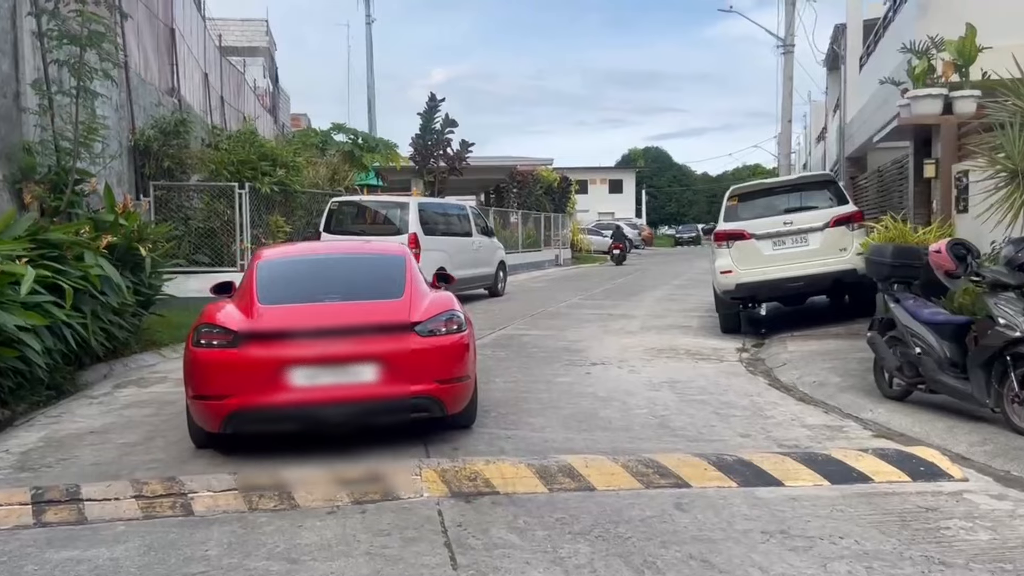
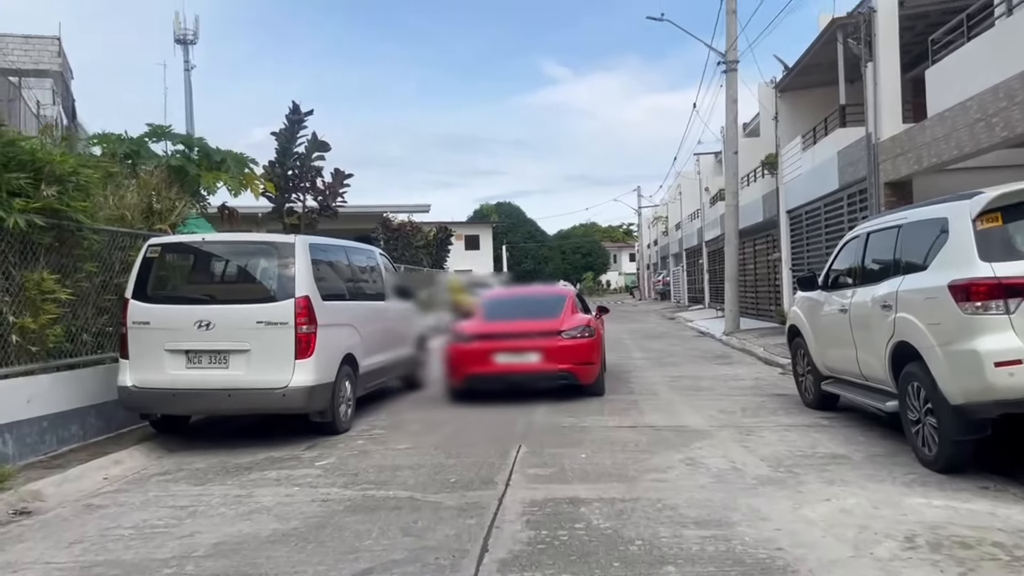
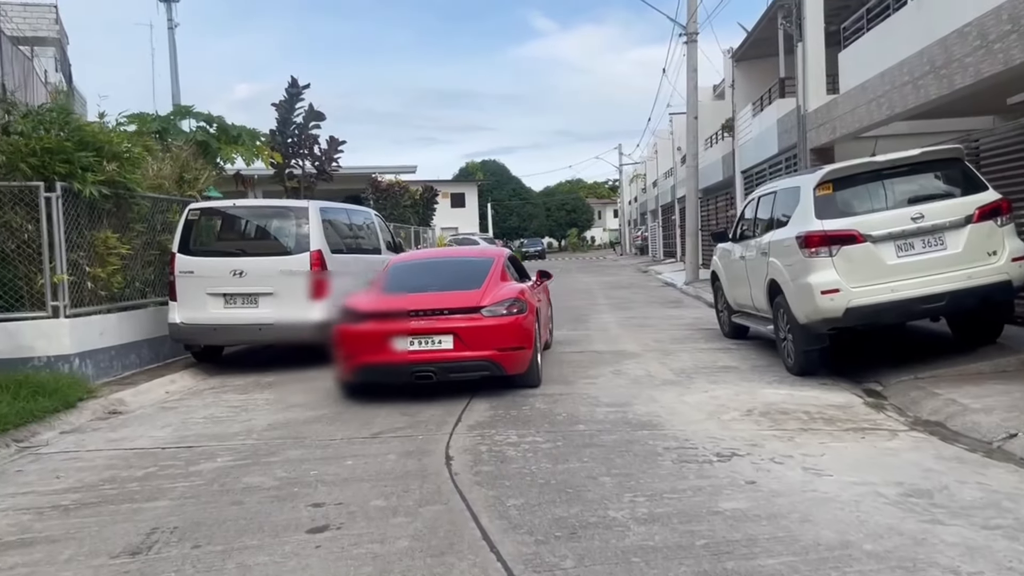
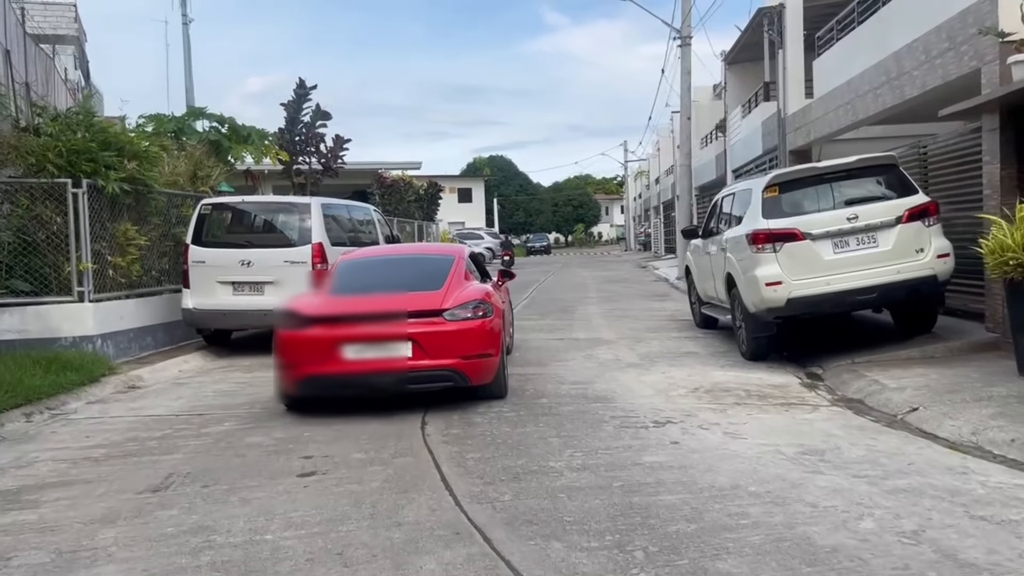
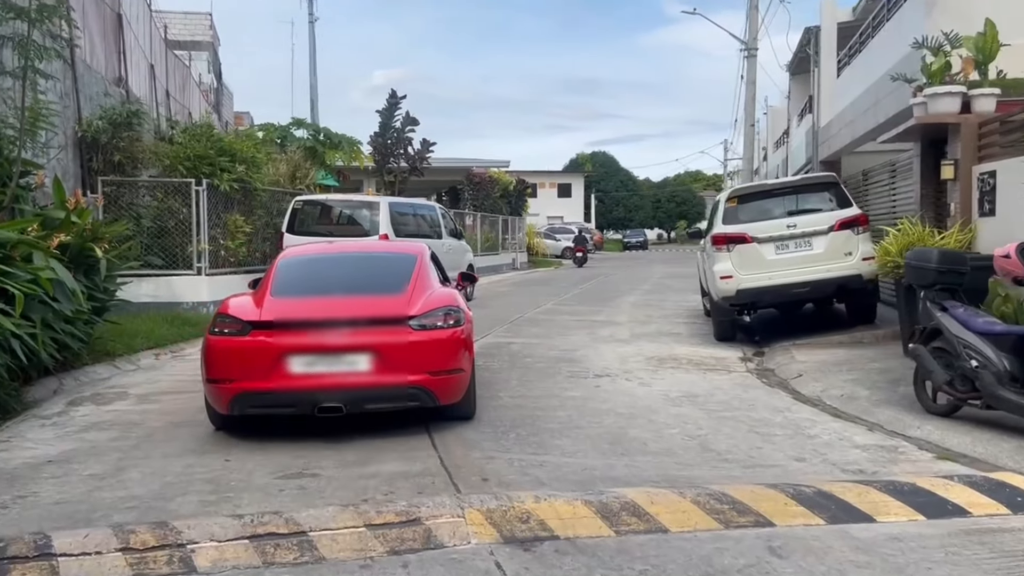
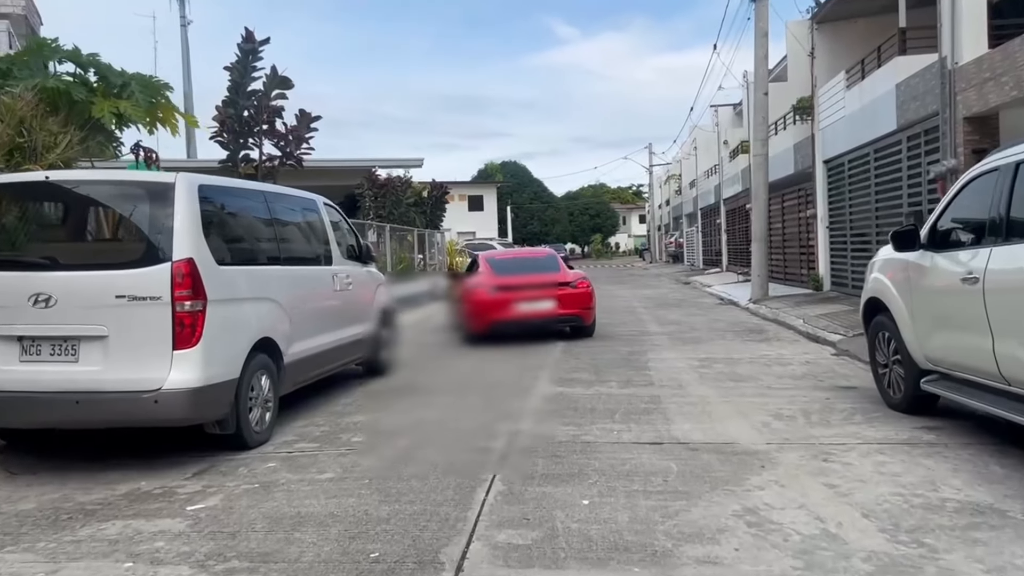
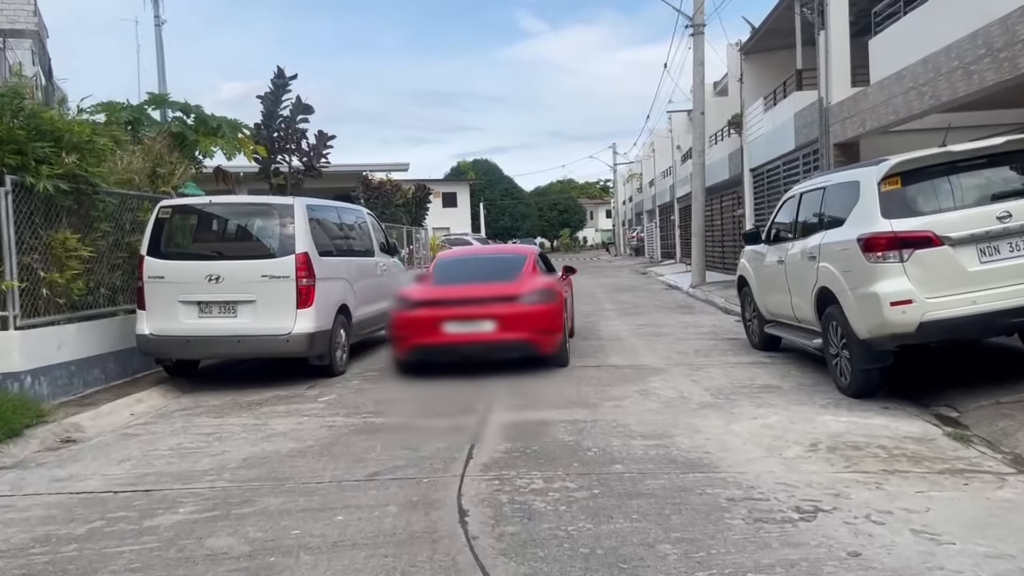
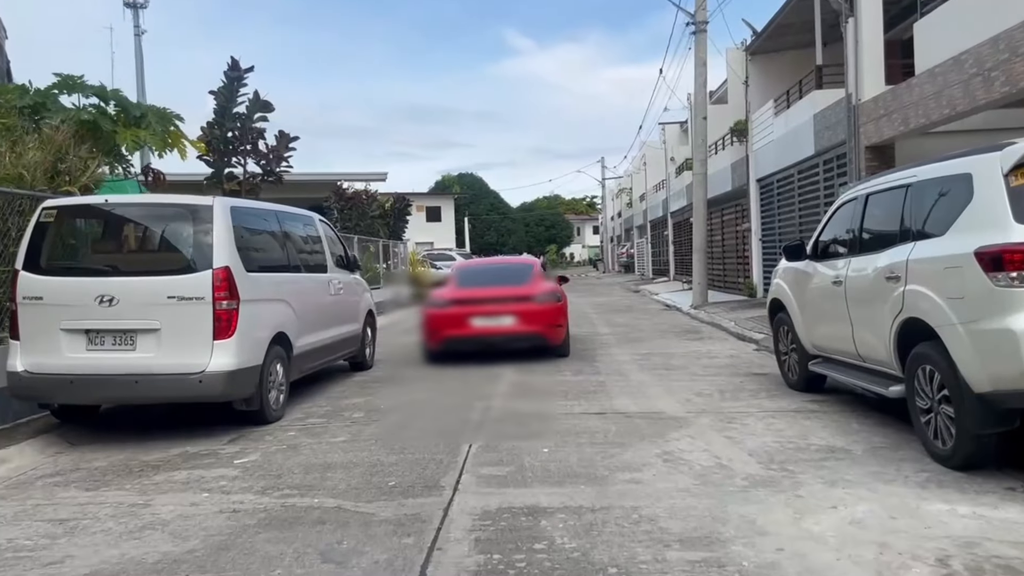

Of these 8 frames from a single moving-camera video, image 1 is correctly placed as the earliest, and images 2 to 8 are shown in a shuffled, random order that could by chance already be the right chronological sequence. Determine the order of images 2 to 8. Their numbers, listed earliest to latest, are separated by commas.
5, 4, 3, 7, 2, 8, 6
